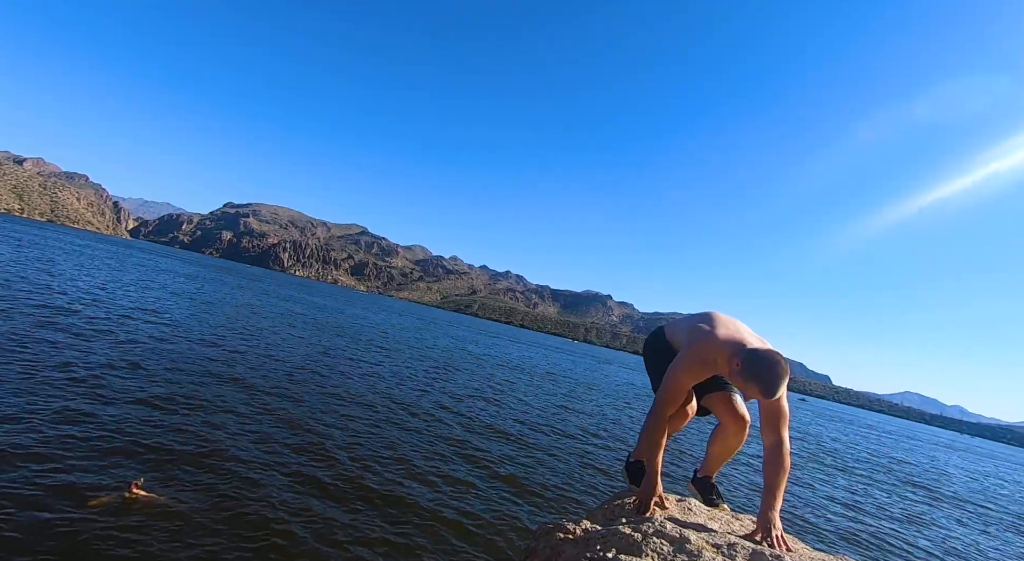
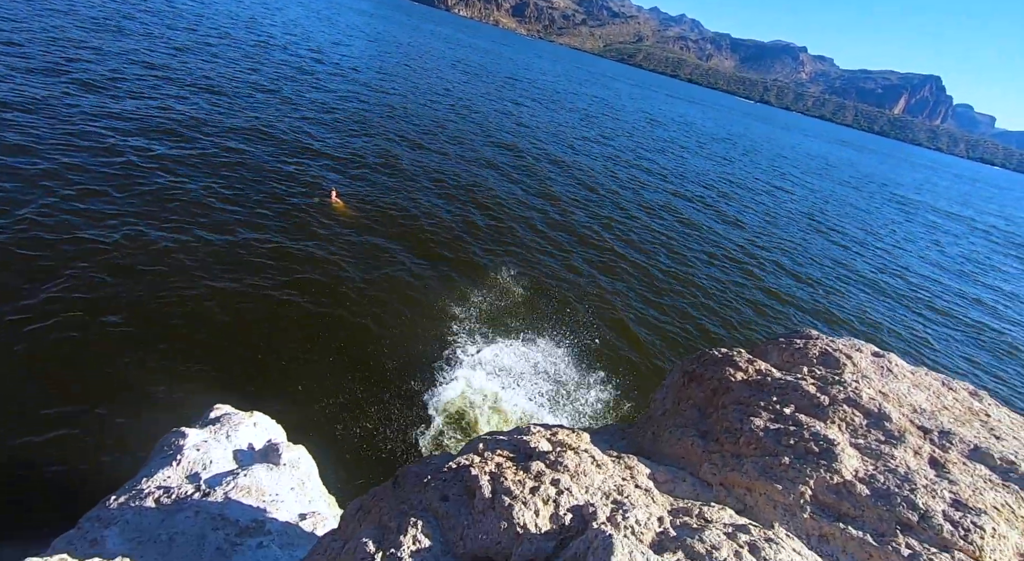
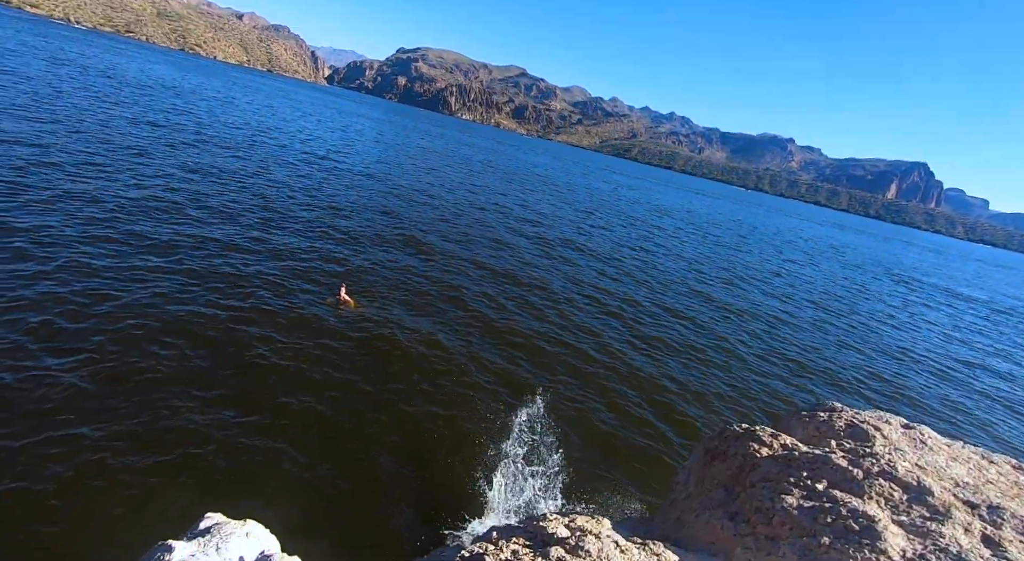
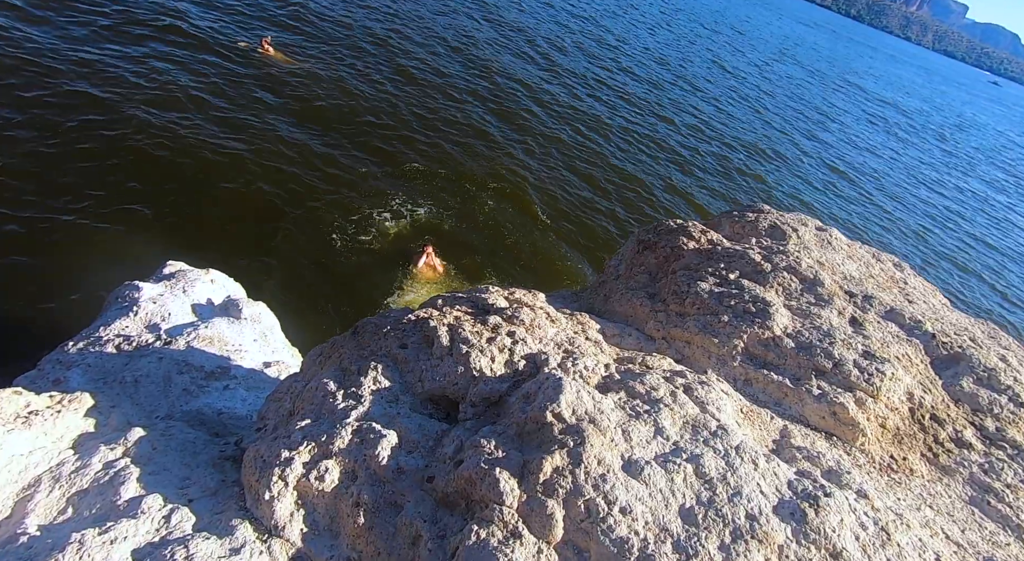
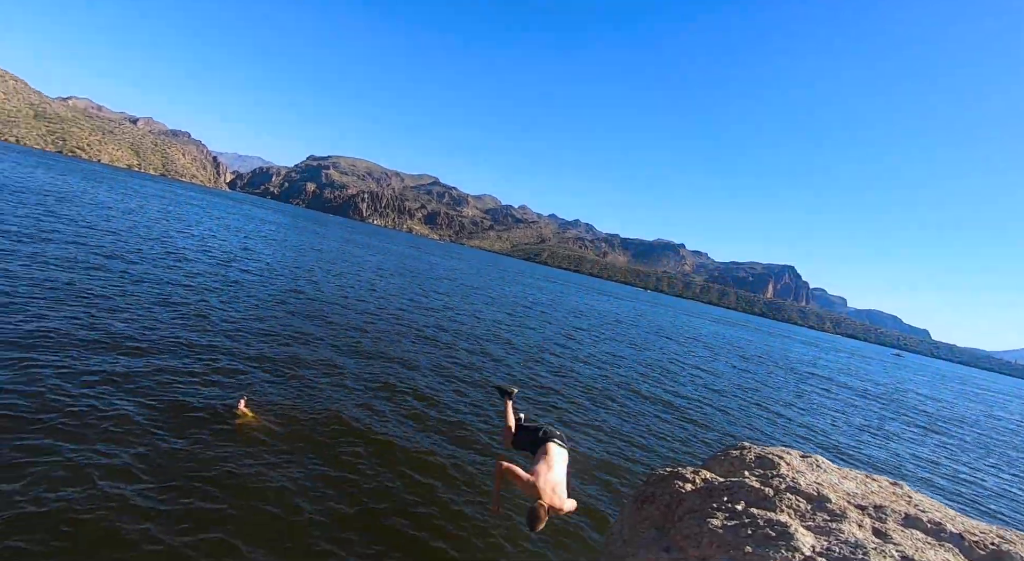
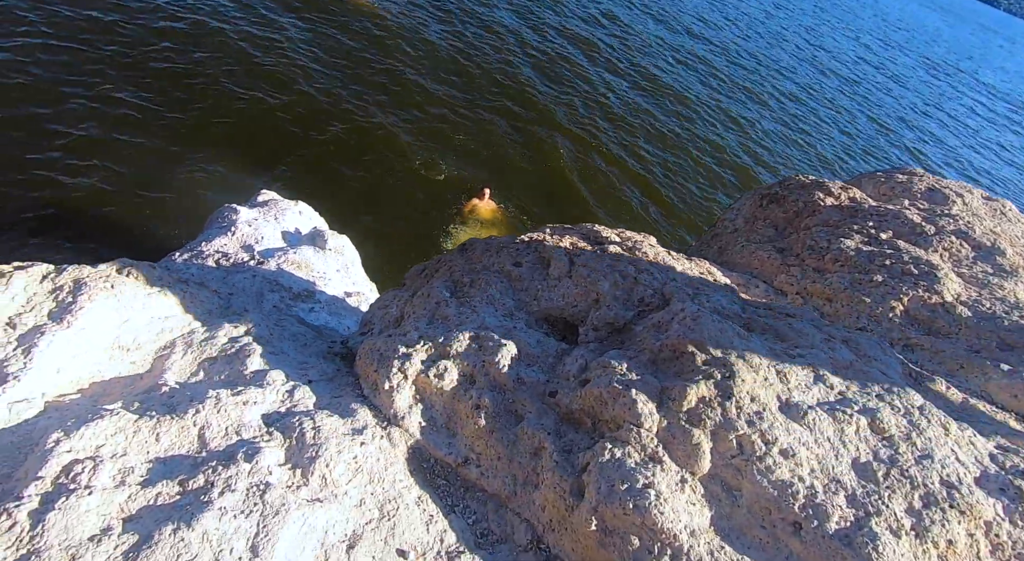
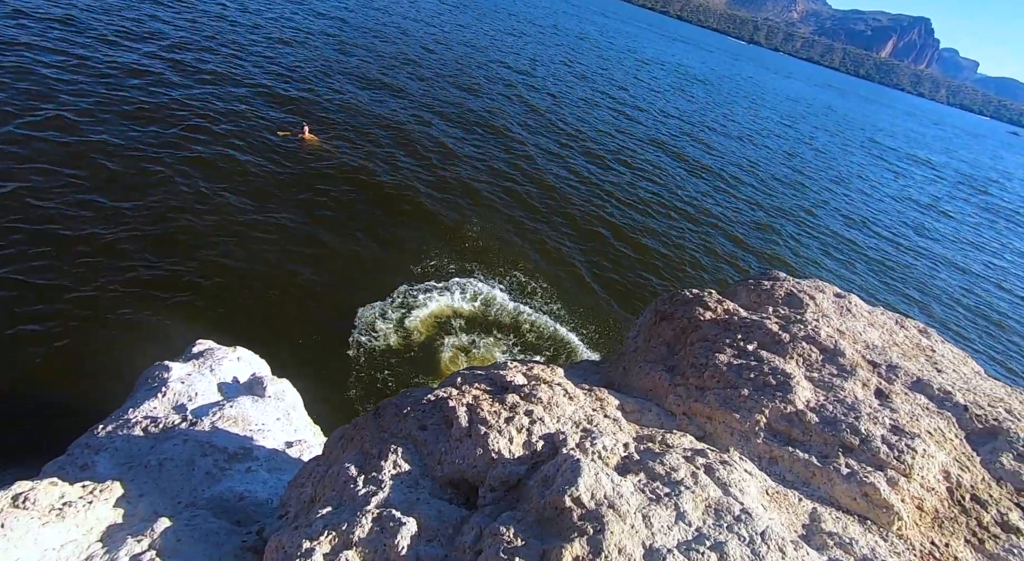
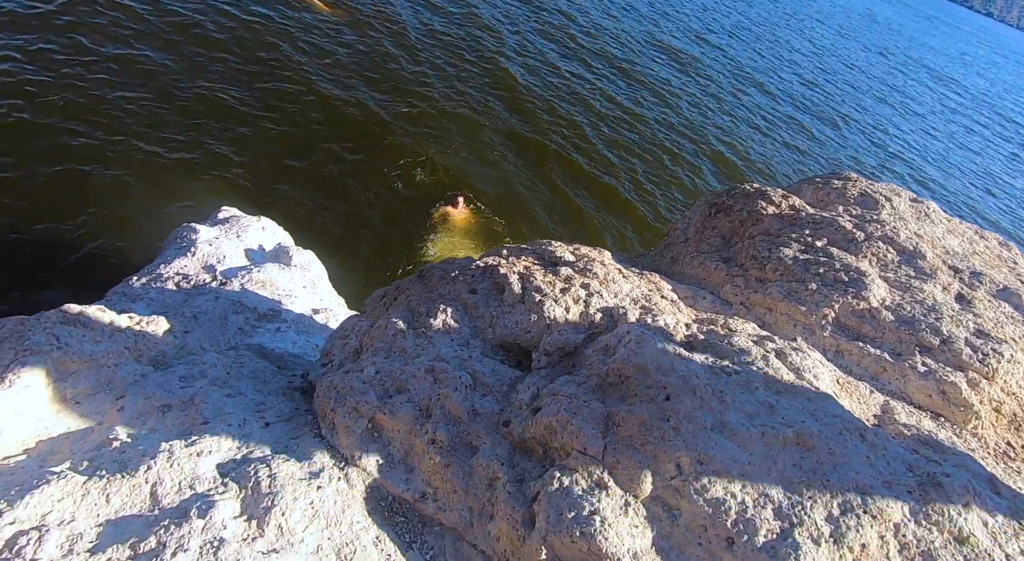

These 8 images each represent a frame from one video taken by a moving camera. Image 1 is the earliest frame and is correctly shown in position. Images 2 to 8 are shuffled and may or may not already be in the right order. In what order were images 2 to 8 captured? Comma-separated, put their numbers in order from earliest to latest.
5, 3, 2, 7, 4, 8, 6
